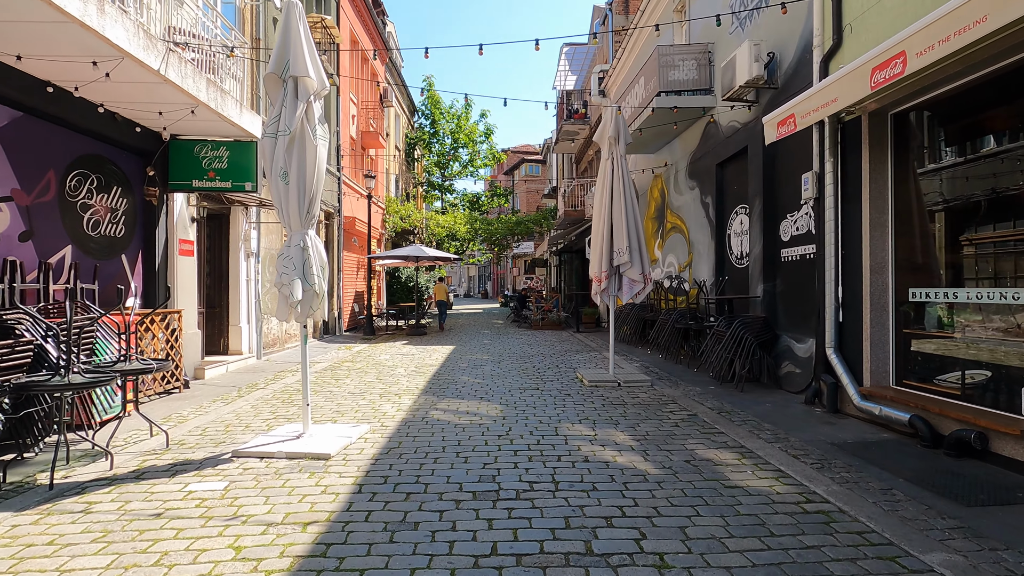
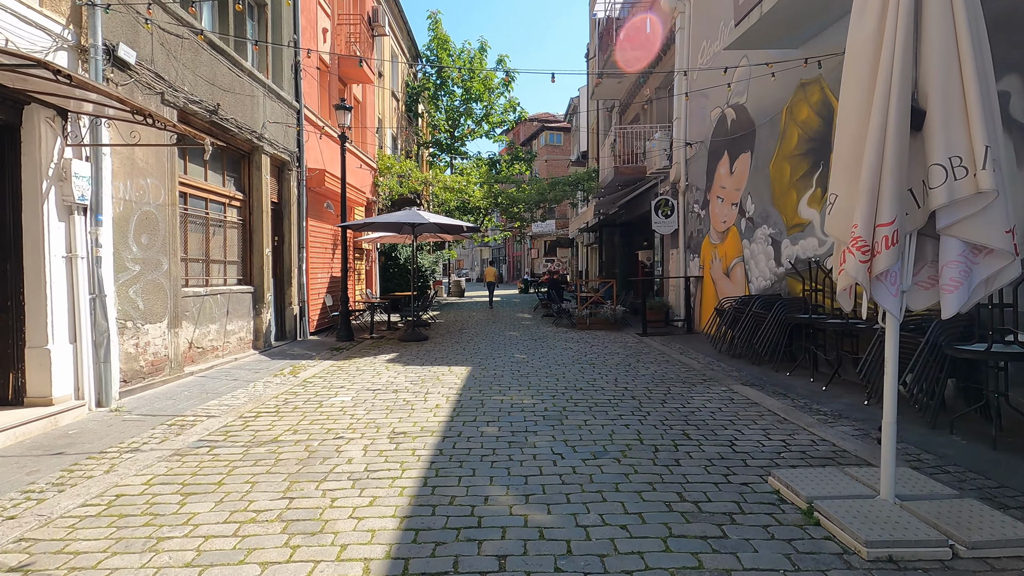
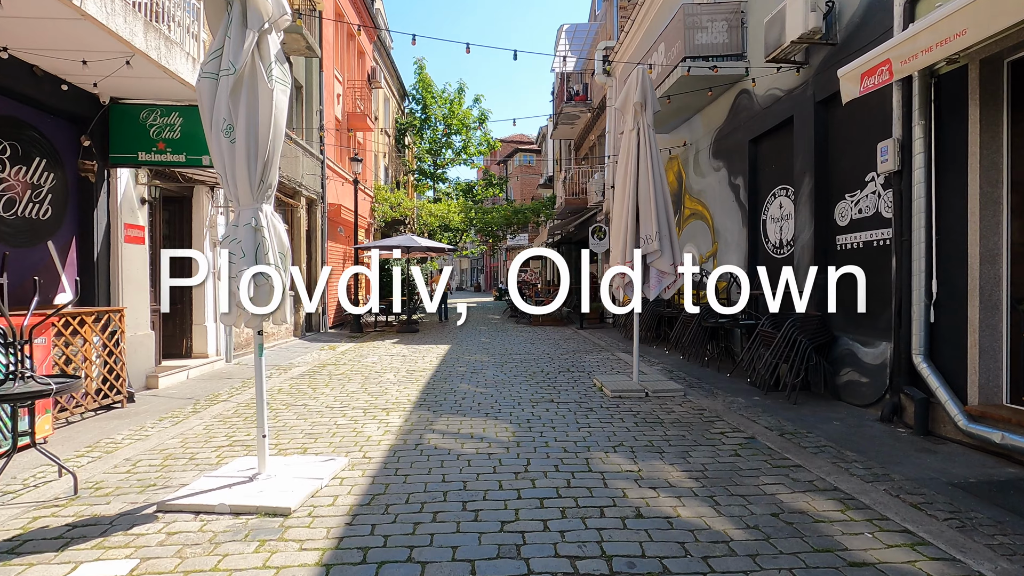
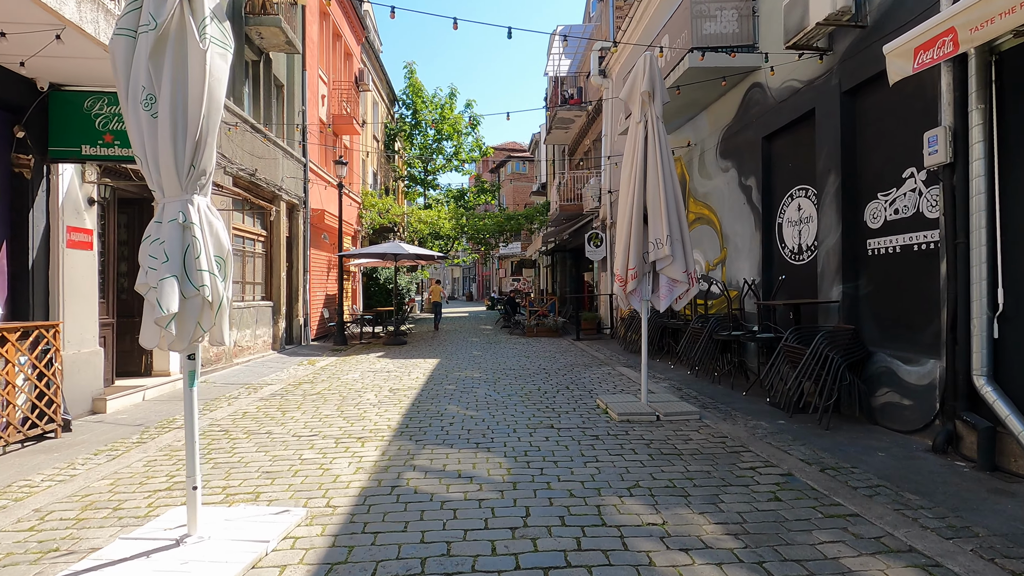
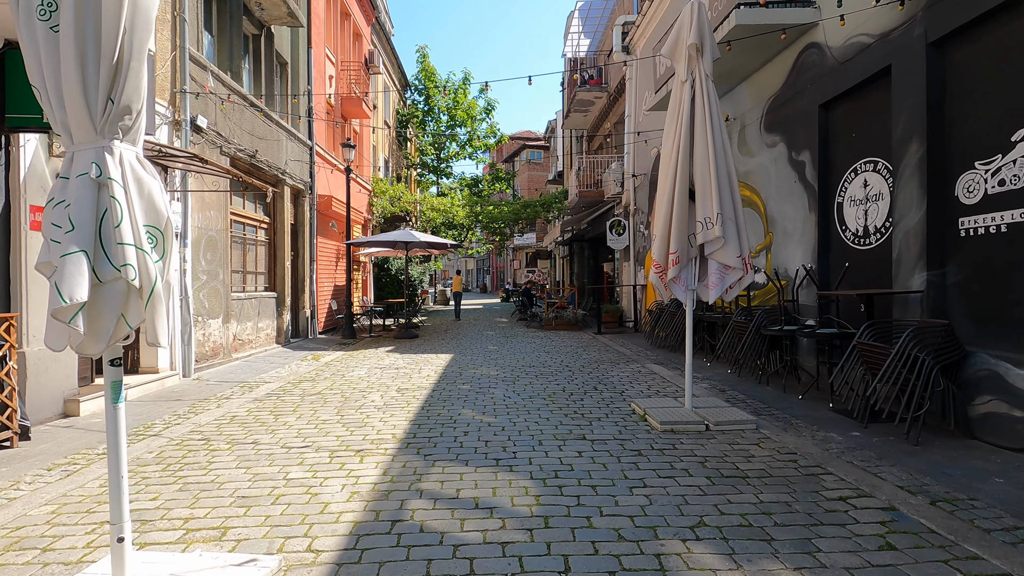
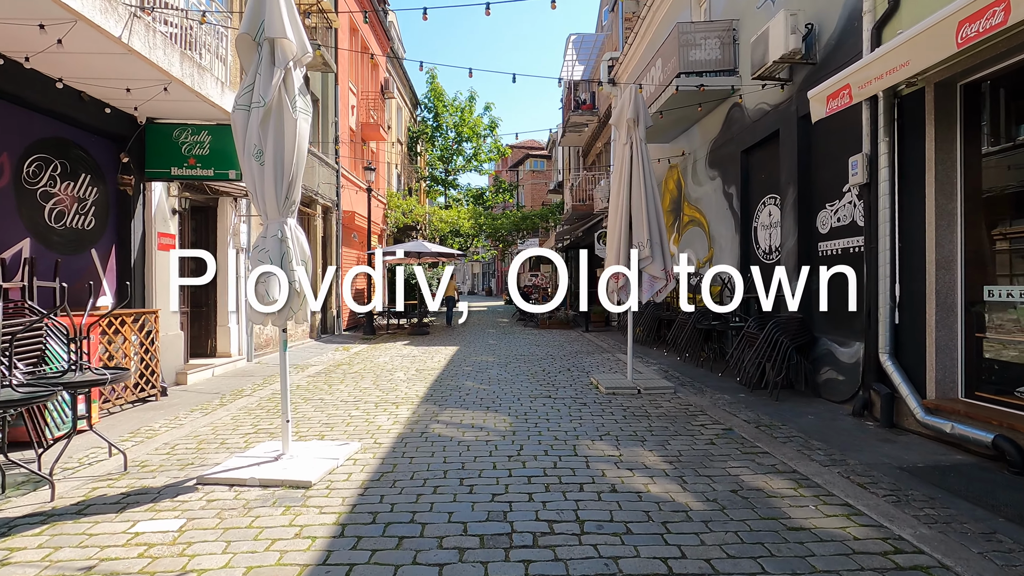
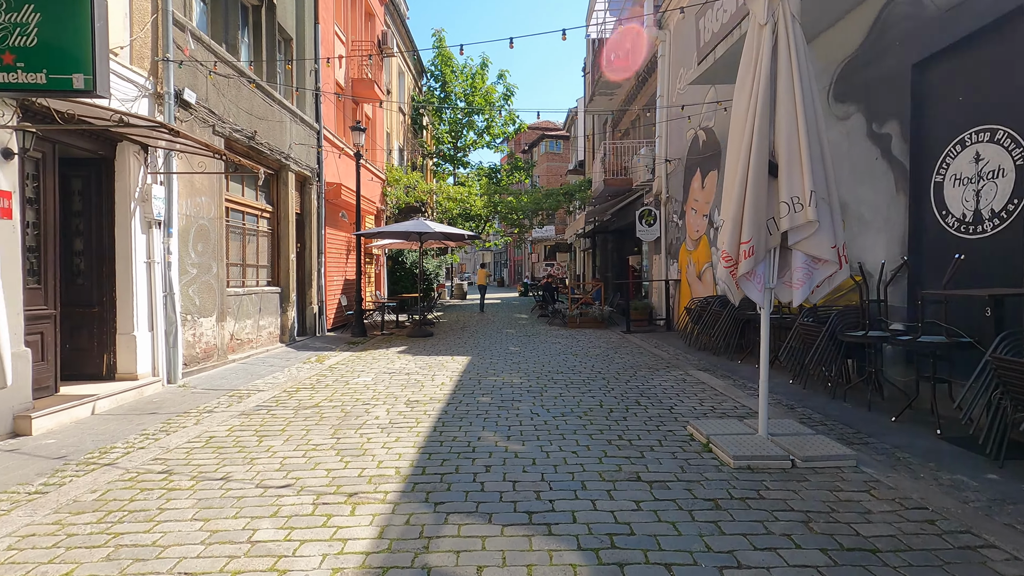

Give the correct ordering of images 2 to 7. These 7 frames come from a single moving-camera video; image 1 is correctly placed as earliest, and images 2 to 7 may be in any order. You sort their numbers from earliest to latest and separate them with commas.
6, 3, 4, 5, 7, 2
